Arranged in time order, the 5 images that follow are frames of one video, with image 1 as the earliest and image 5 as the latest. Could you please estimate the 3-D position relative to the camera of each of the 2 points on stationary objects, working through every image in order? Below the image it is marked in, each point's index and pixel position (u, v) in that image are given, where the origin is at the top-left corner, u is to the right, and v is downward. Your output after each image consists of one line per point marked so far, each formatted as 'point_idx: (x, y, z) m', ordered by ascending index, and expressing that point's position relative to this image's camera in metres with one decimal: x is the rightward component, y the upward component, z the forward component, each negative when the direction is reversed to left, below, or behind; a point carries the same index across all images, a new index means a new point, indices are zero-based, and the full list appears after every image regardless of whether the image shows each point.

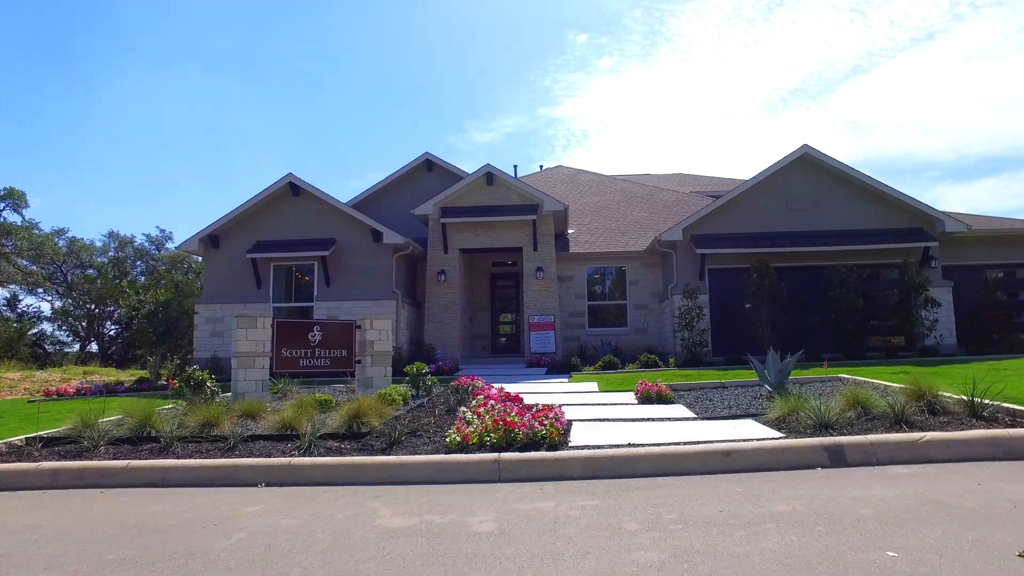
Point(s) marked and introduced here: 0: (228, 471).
0: (-2.1, -1.4, +6.9) m
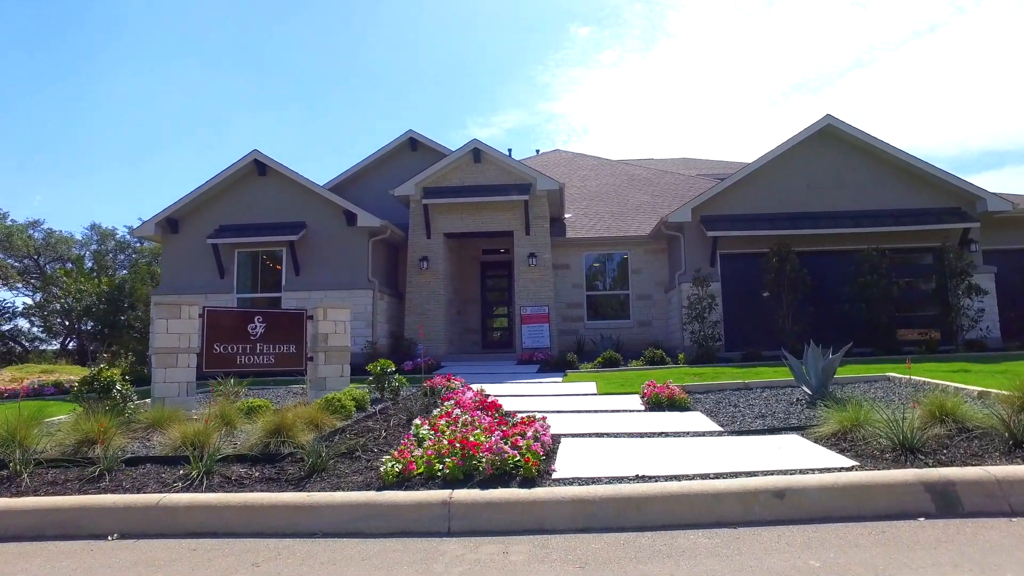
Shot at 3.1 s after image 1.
0: (-2.3, -1.2, +4.9) m
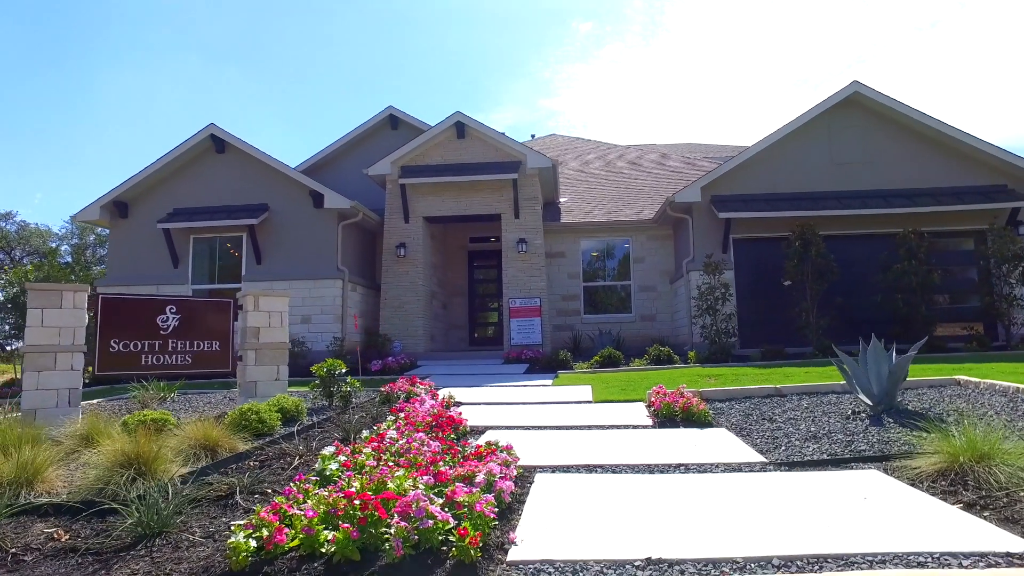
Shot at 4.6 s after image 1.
0: (-2.6, -1.1, +2.9) m
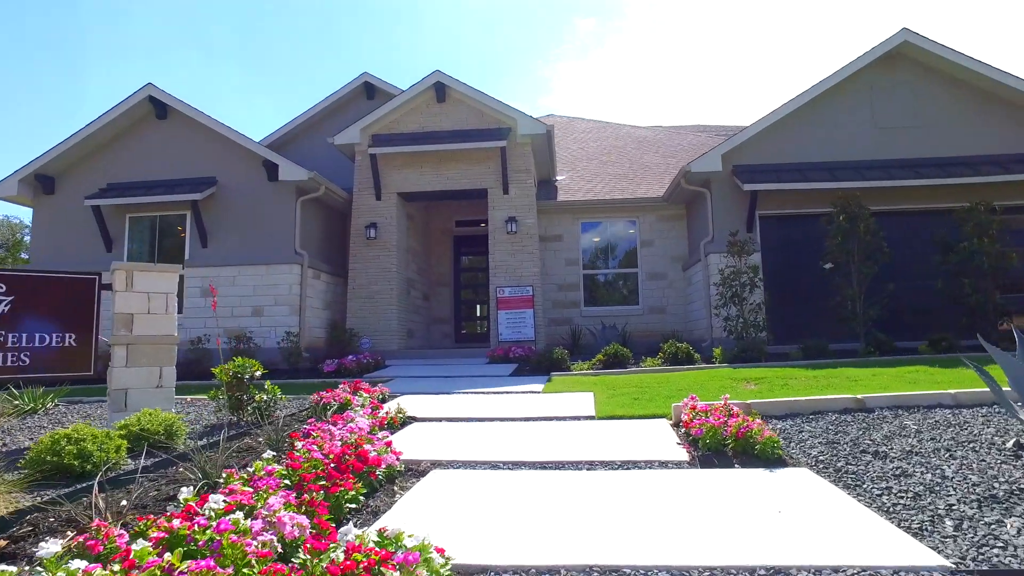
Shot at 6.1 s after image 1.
0: (-2.7, -0.9, +0.5) m
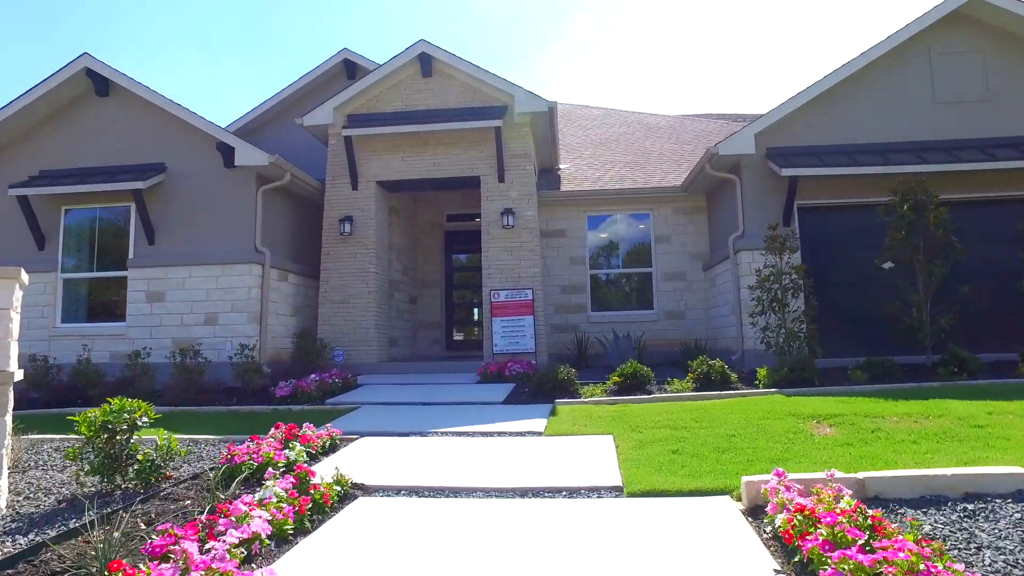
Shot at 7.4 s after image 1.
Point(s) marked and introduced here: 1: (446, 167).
0: (-2.8, -1.0, -1.5) m
1: (-0.9, +1.7, +13.1) m
